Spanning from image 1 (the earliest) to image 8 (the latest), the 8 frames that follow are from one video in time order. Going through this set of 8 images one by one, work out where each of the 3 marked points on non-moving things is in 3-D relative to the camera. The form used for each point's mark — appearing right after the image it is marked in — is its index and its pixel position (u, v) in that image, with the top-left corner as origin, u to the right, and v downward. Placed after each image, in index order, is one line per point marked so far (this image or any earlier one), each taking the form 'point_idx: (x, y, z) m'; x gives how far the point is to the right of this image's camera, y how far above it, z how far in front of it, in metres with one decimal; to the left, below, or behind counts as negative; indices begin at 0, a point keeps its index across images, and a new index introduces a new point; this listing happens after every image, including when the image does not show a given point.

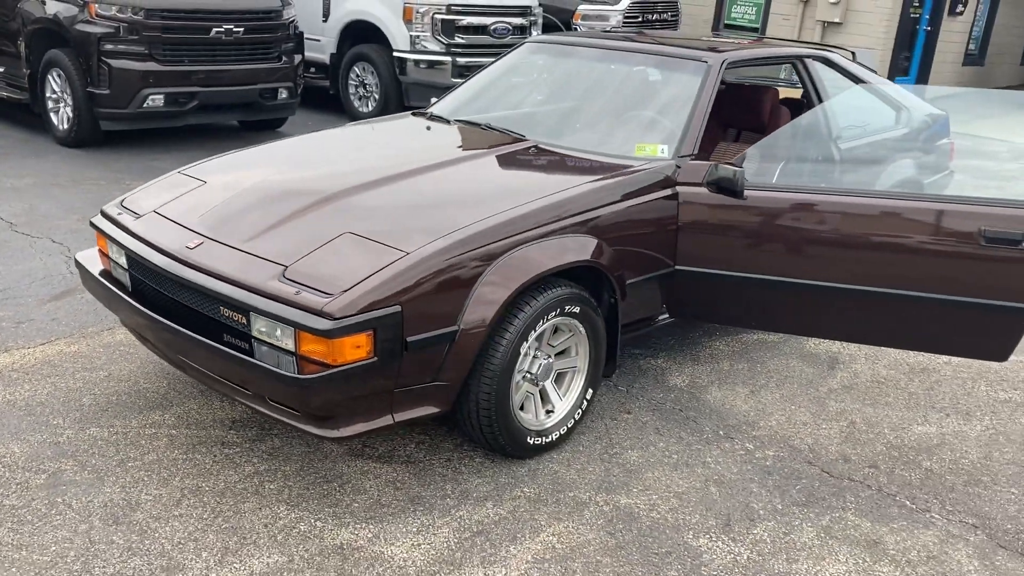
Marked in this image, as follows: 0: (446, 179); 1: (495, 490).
0: (-0.3, +0.4, +3.5) m
1: (-0.1, -0.6, +3.1) m
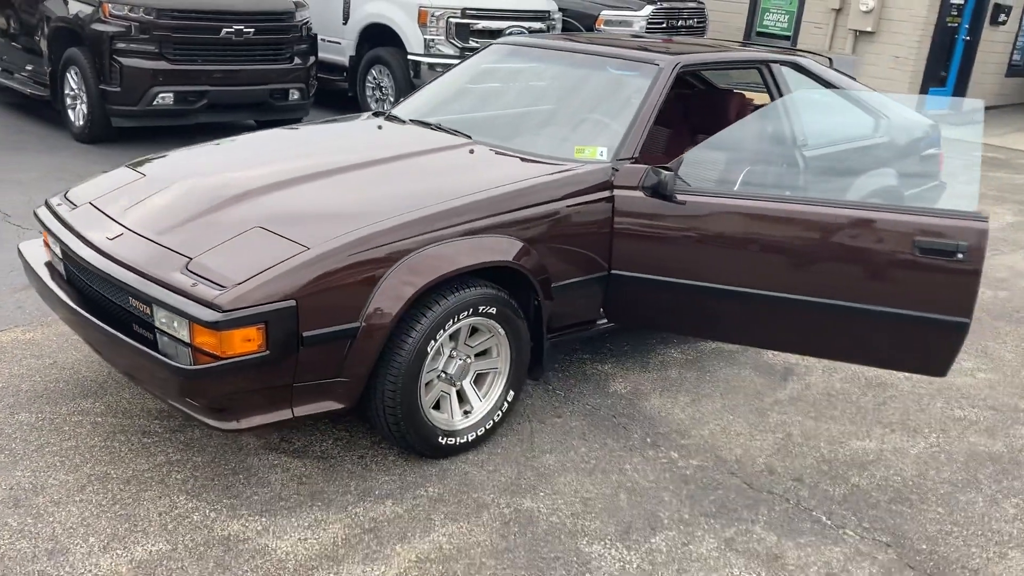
0: (-0.5, +0.4, +3.5) m
1: (-0.4, -0.6, +3.1) m
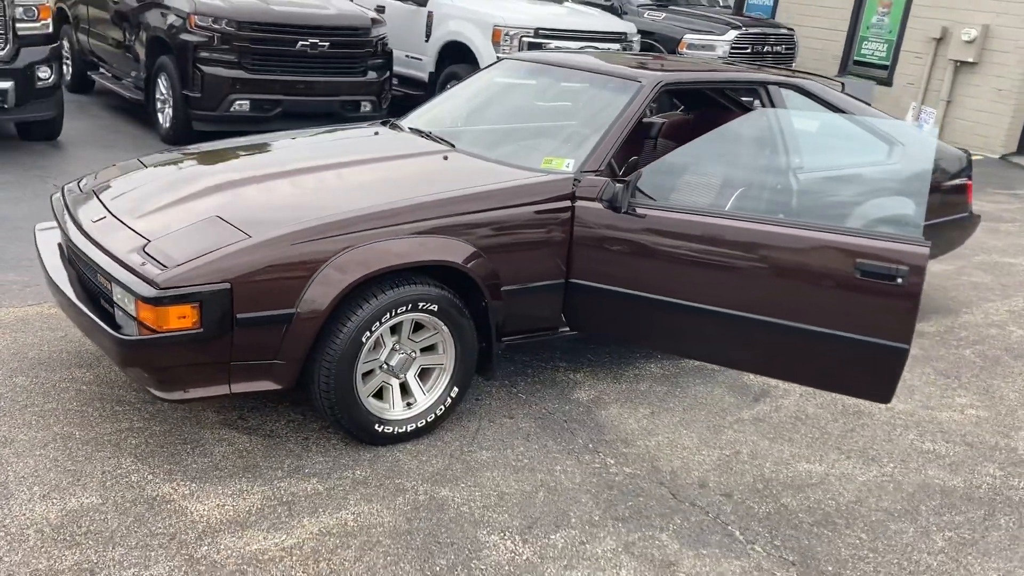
0: (-0.7, +0.4, +3.7) m
1: (-0.6, -0.6, +3.2) m
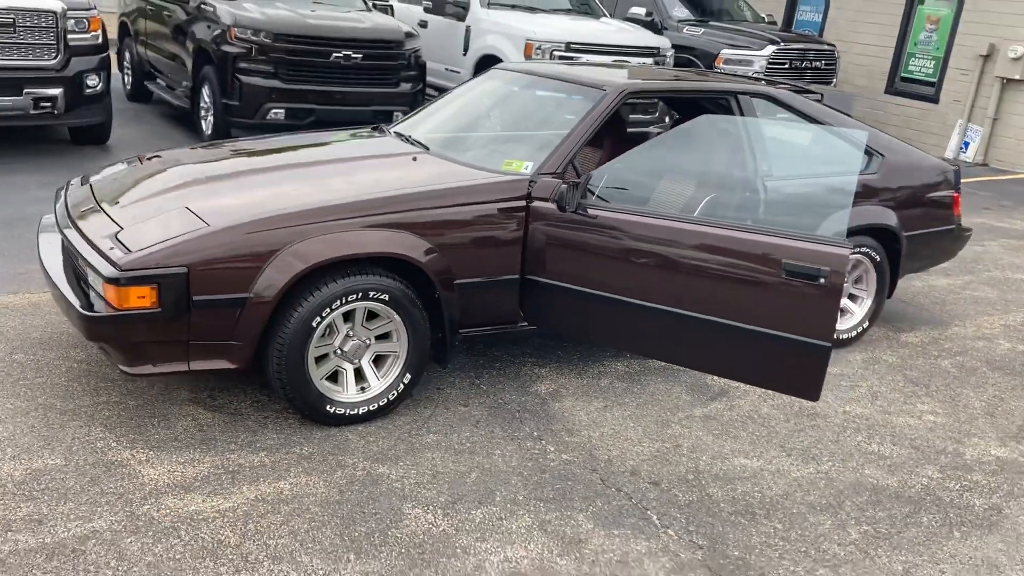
0: (-0.8, +0.5, +4.0) m
1: (-0.8, -0.6, +3.5) m
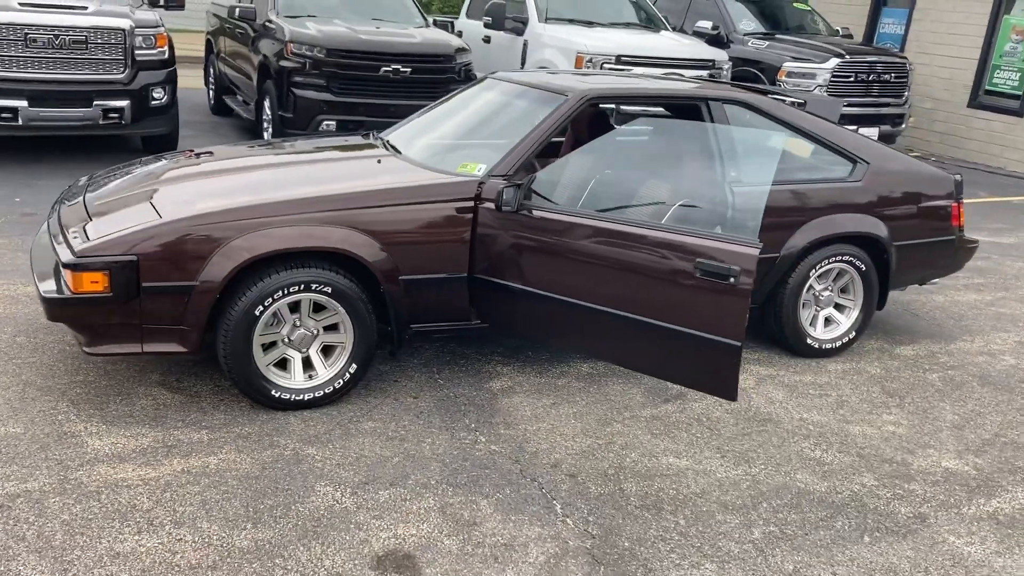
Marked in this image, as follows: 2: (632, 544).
0: (-1.0, +0.5, +4.3) m
1: (-1.1, -0.5, +3.7) m
2: (+0.4, -0.8, +3.1) m
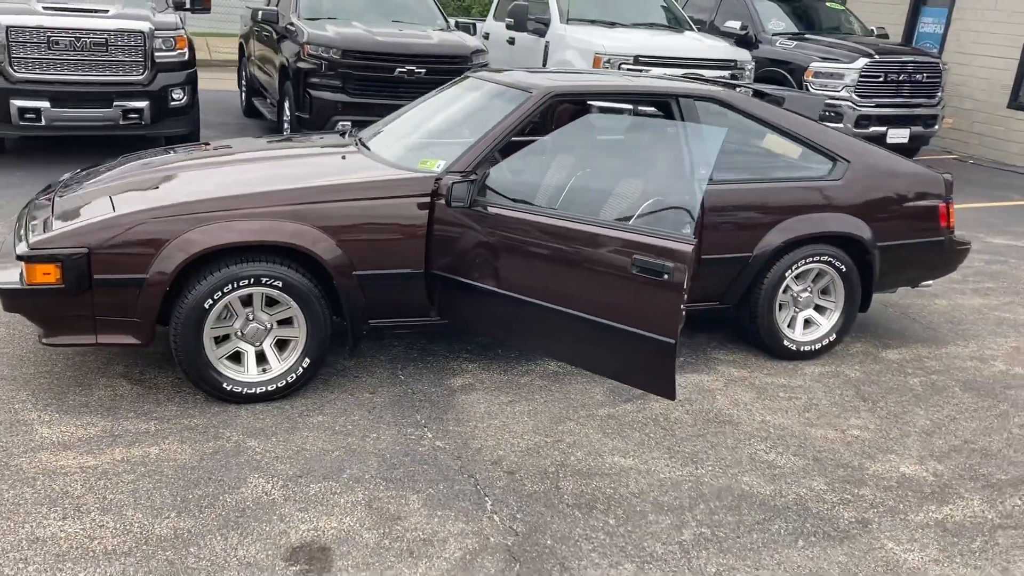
0: (-1.2, +0.5, +4.3) m
1: (-1.3, -0.5, +3.8) m
2: (+0.1, -0.8, +3.1) m
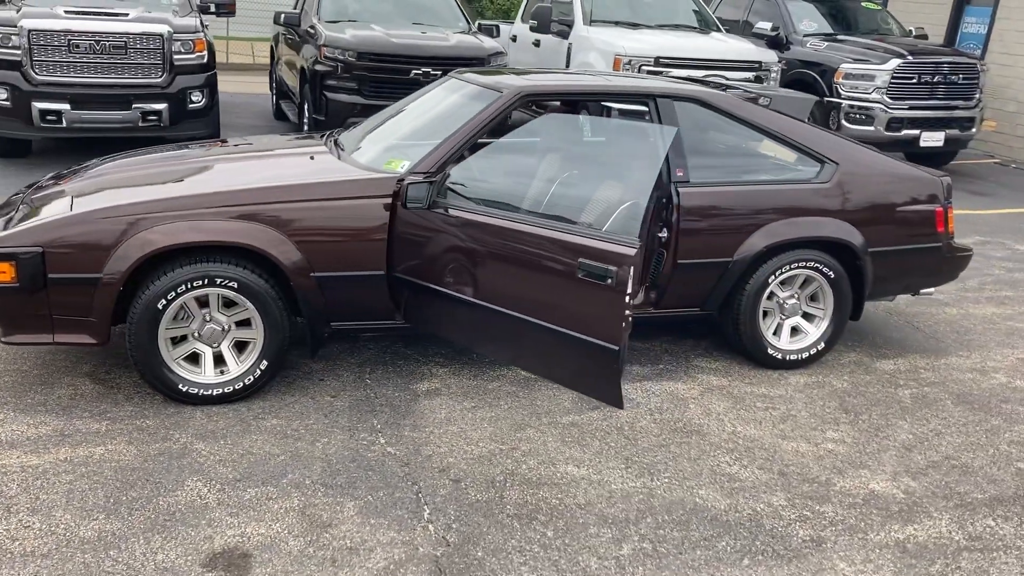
0: (-1.3, +0.5, +4.3) m
1: (-1.5, -0.5, +3.8) m
2: (-0.1, -0.8, +3.0) m
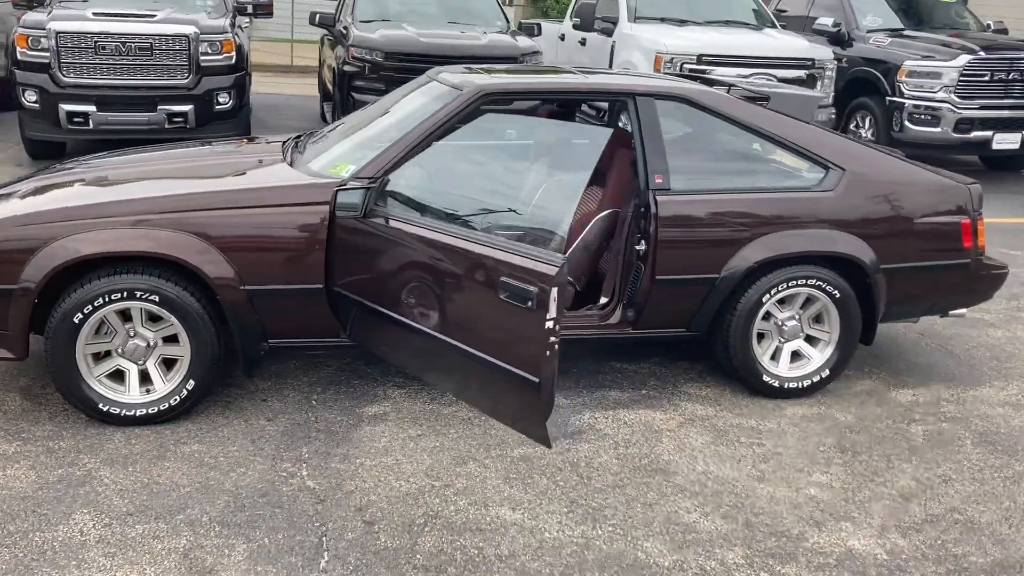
0: (-1.5, +0.5, +4.0) m
1: (-1.7, -0.5, +3.5) m
2: (-0.4, -0.9, +2.6) m
